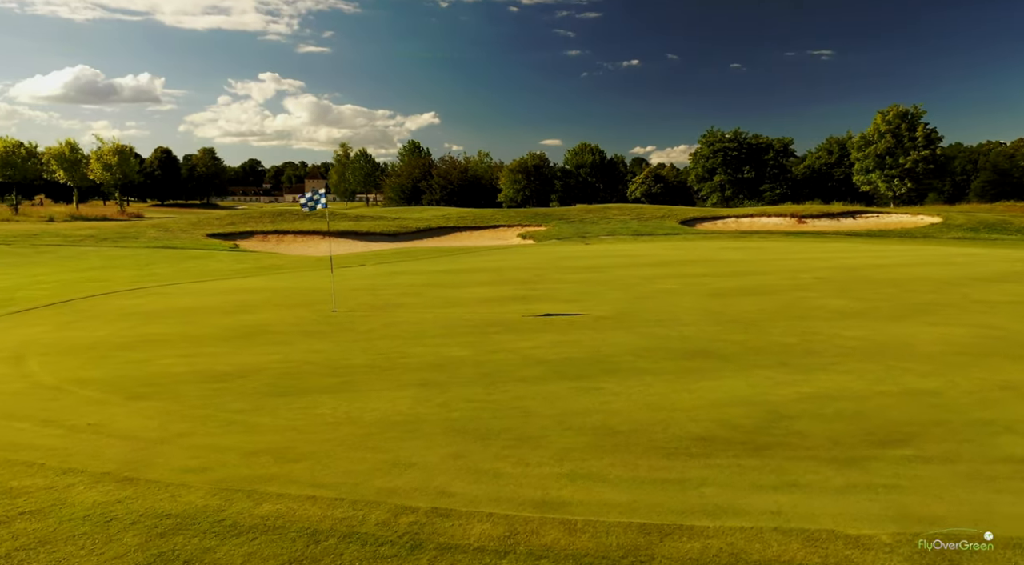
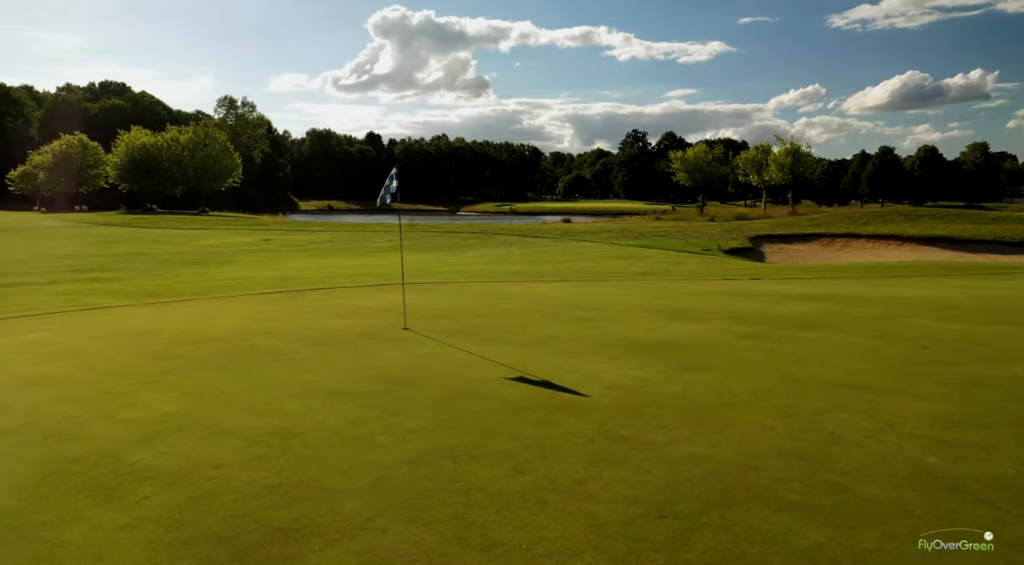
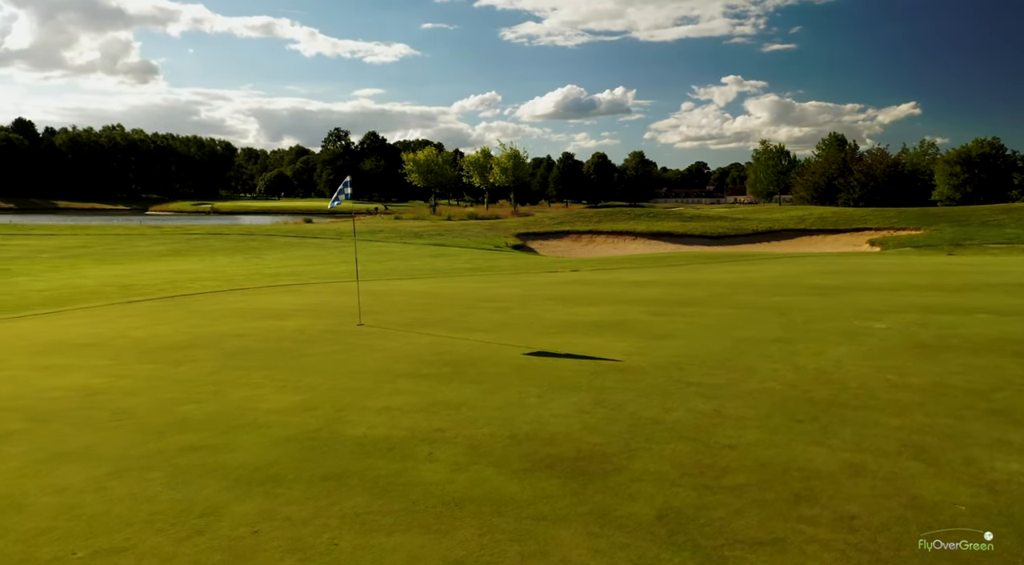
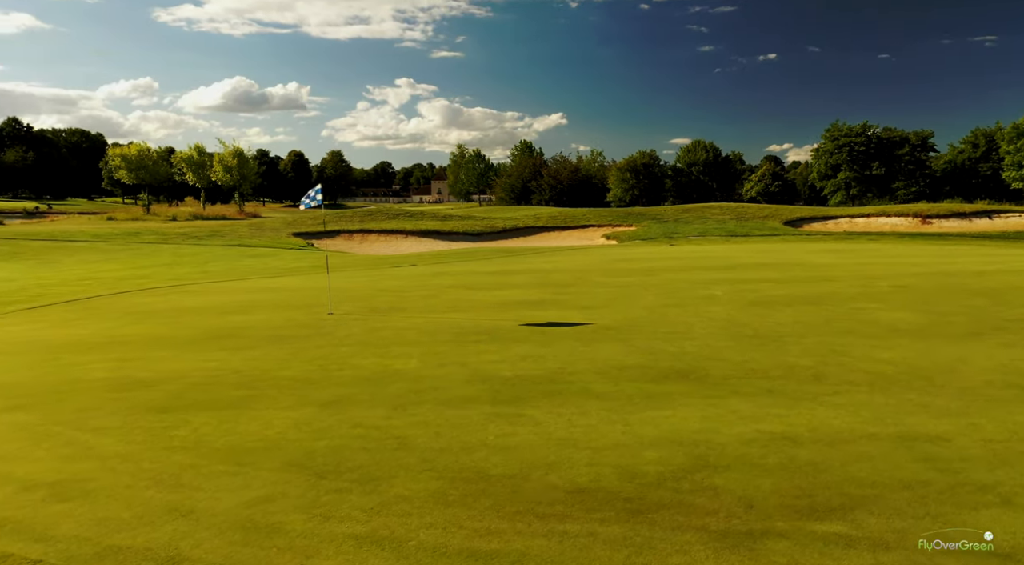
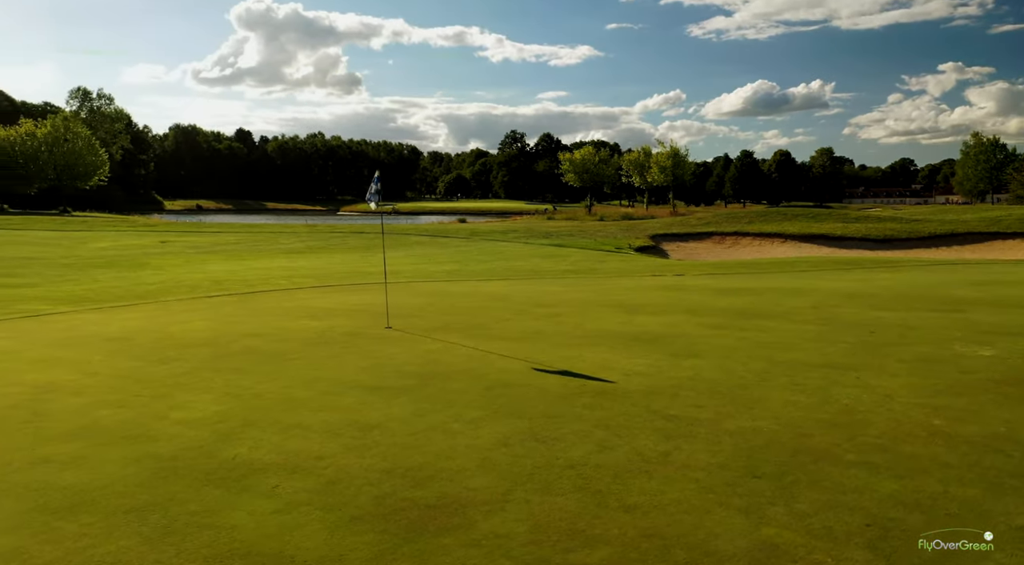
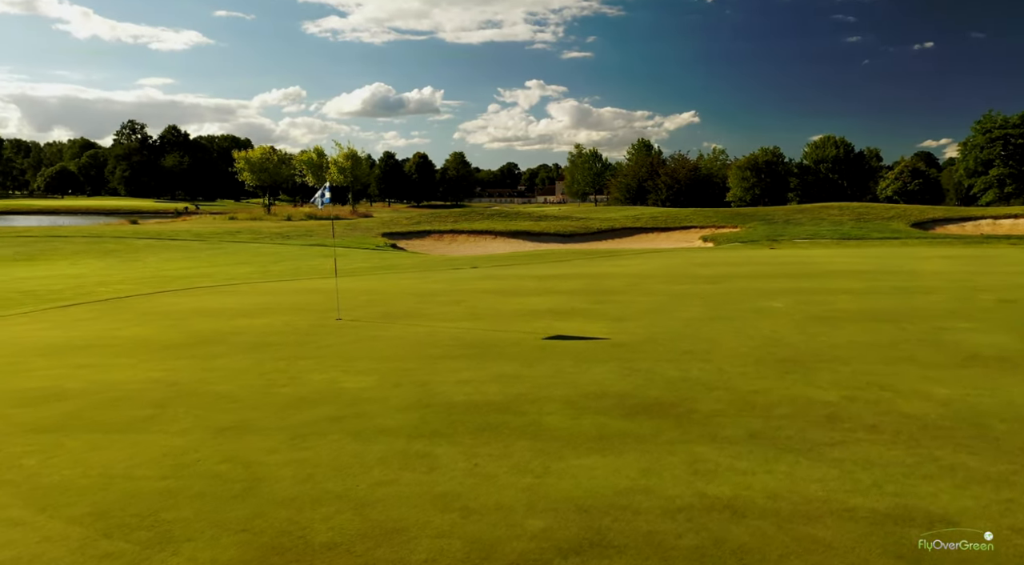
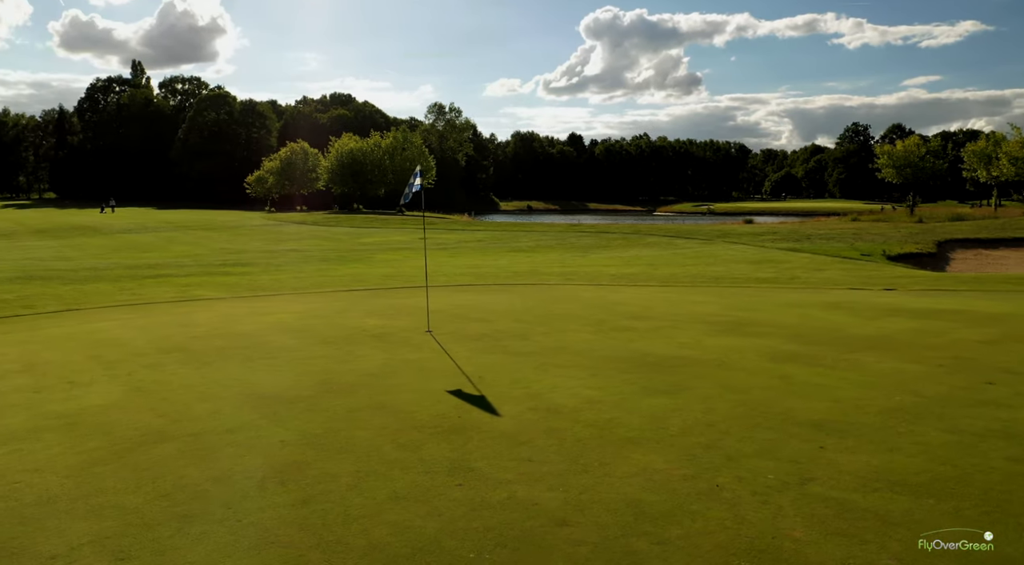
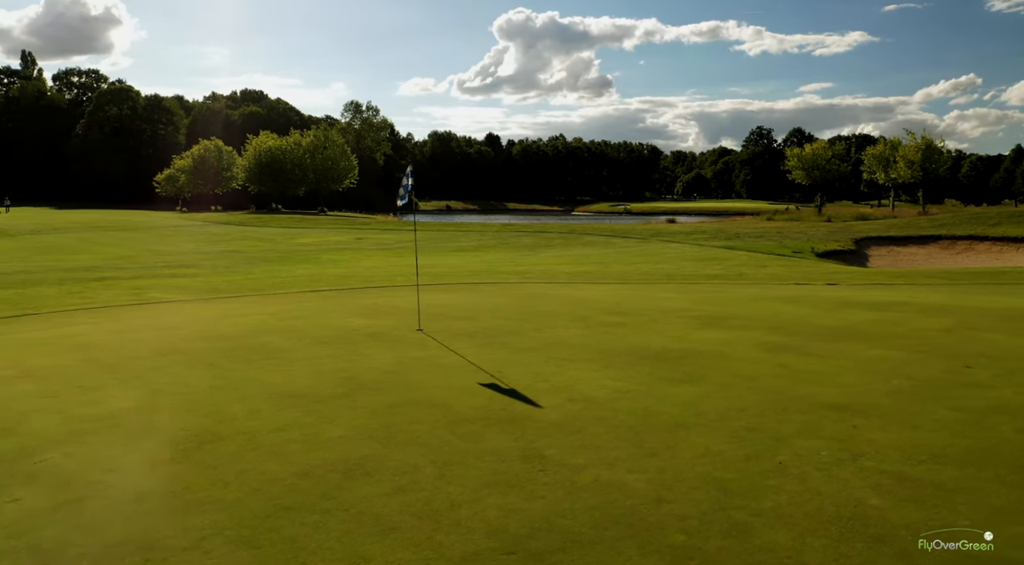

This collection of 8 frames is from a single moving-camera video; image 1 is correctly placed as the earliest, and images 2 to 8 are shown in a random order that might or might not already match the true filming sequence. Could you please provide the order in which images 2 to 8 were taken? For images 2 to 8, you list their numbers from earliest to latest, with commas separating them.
4, 6, 3, 5, 2, 8, 7
